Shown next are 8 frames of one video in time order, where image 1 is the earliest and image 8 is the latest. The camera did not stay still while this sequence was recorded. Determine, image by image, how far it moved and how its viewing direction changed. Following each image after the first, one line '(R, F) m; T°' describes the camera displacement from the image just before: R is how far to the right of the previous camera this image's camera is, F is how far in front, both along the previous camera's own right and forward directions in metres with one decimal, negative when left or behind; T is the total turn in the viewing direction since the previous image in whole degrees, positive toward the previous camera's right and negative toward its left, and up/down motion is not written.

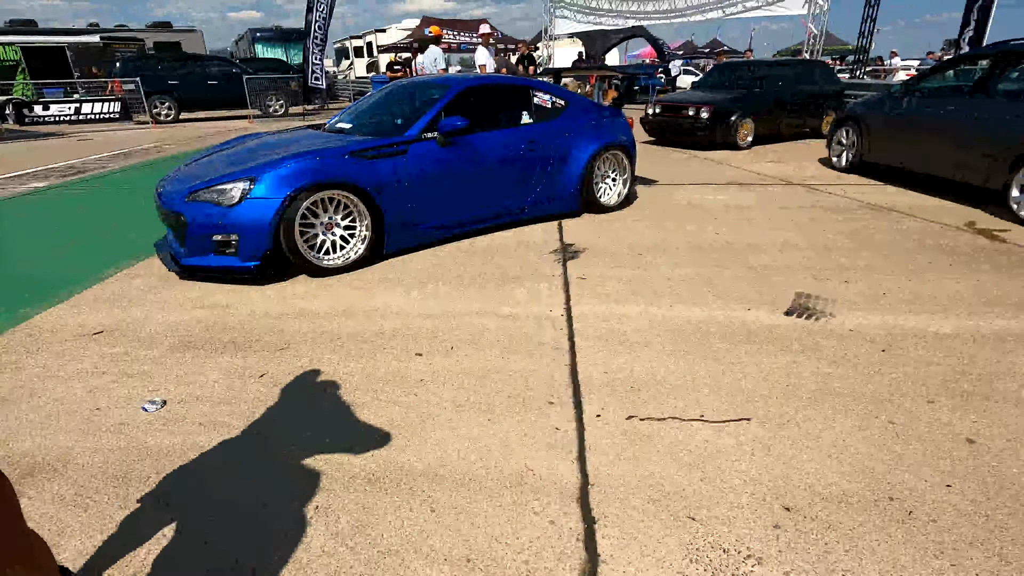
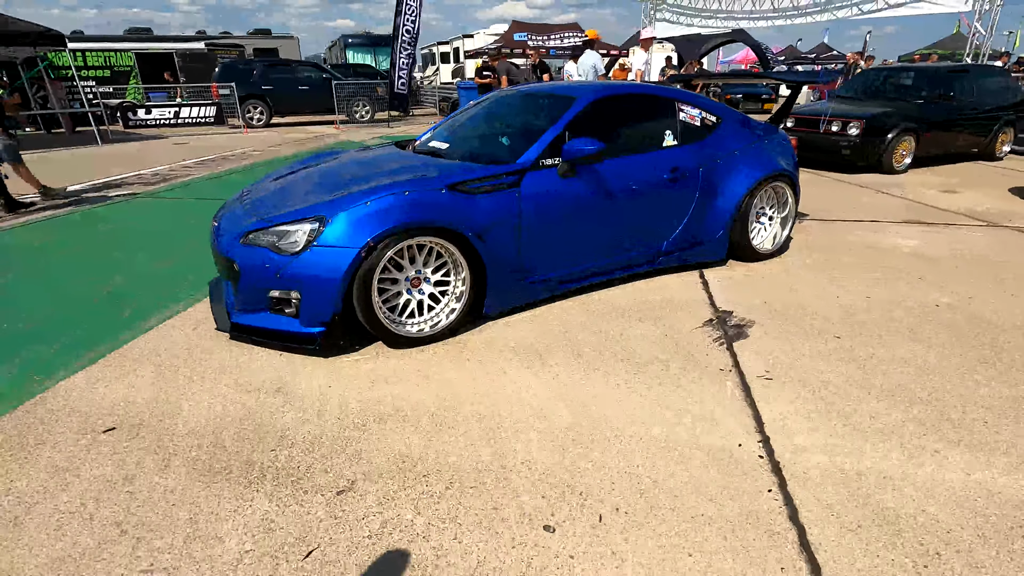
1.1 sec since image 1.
(-0.4, +1.1) m; -7°
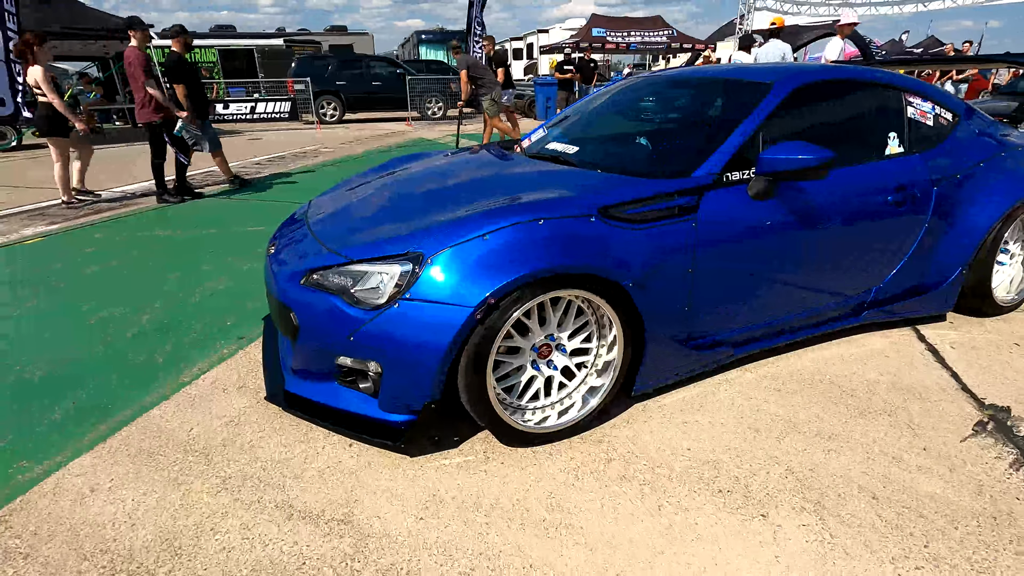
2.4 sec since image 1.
(-0.5, +1.0) m; -6°
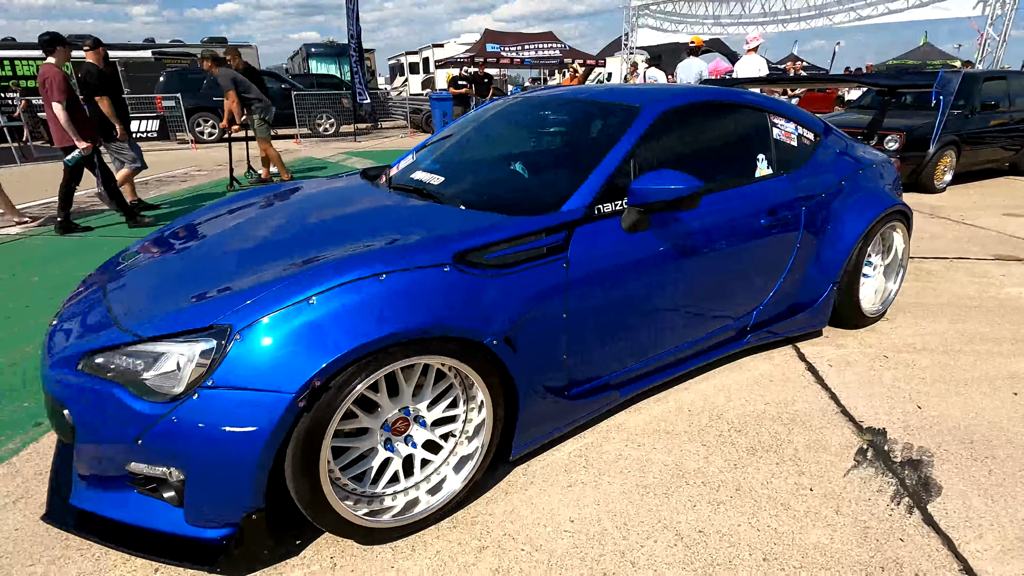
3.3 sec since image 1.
(+0.2, +0.3) m; +9°
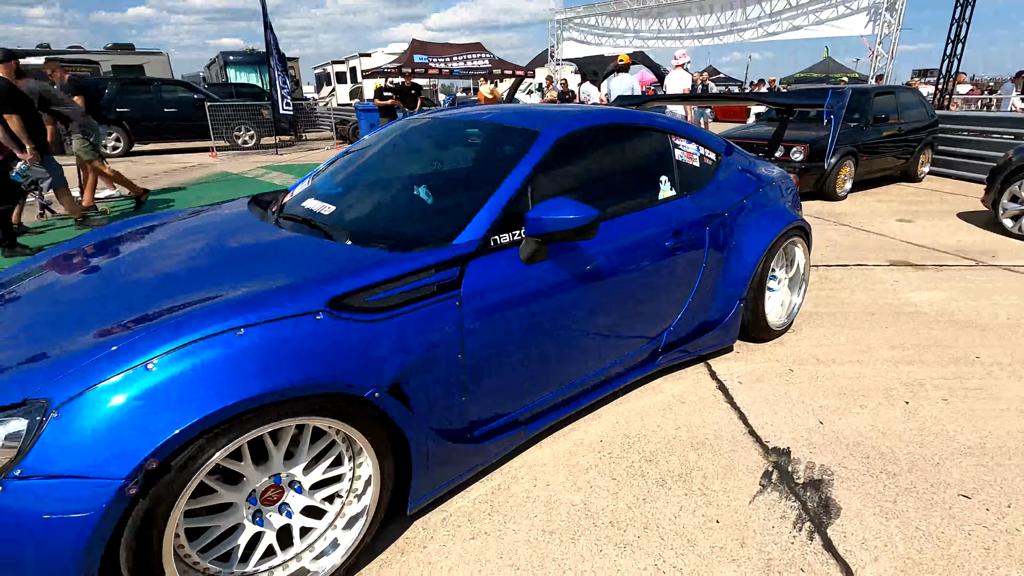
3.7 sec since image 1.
(+0.2, +0.1) m; +6°
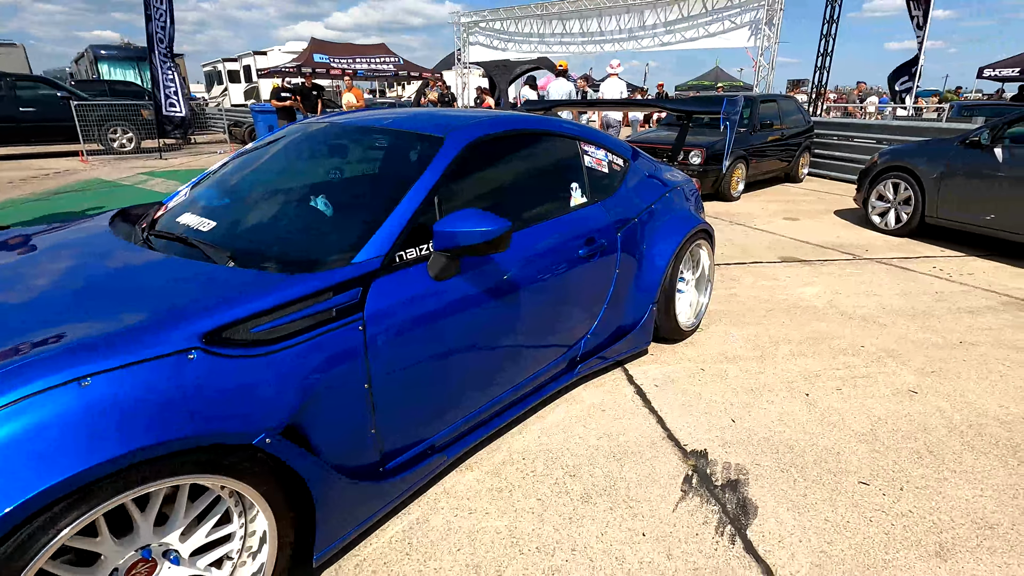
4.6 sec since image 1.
(0.0, +0.1) m; +9°
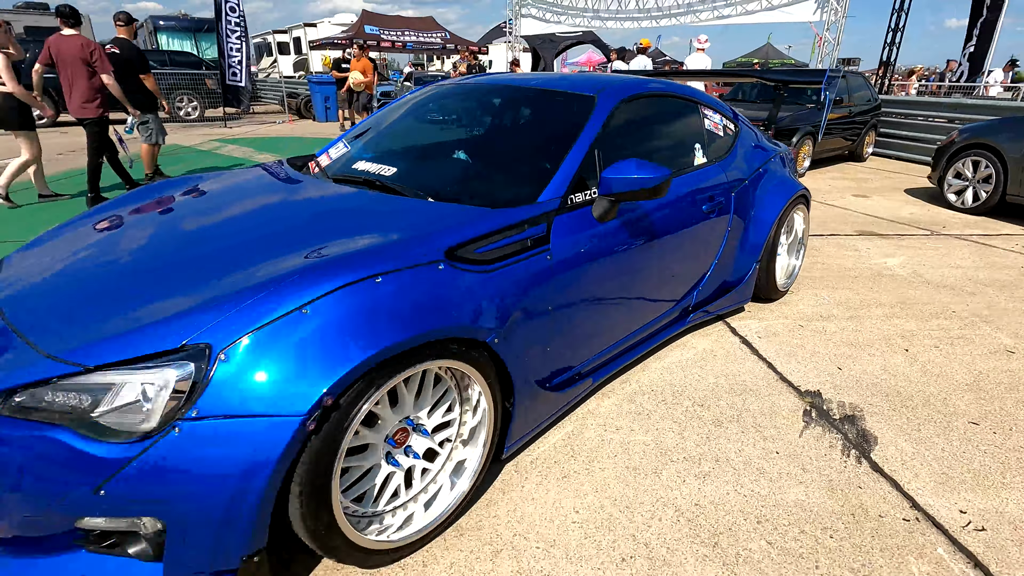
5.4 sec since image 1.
(-0.5, -0.3) m; -3°
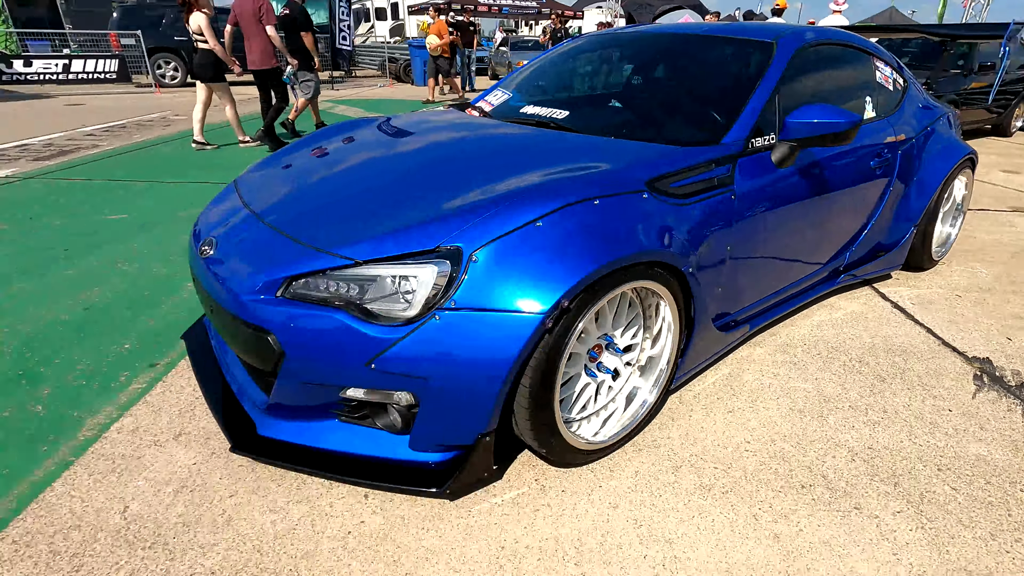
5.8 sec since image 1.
(-0.4, -0.1) m; -7°
